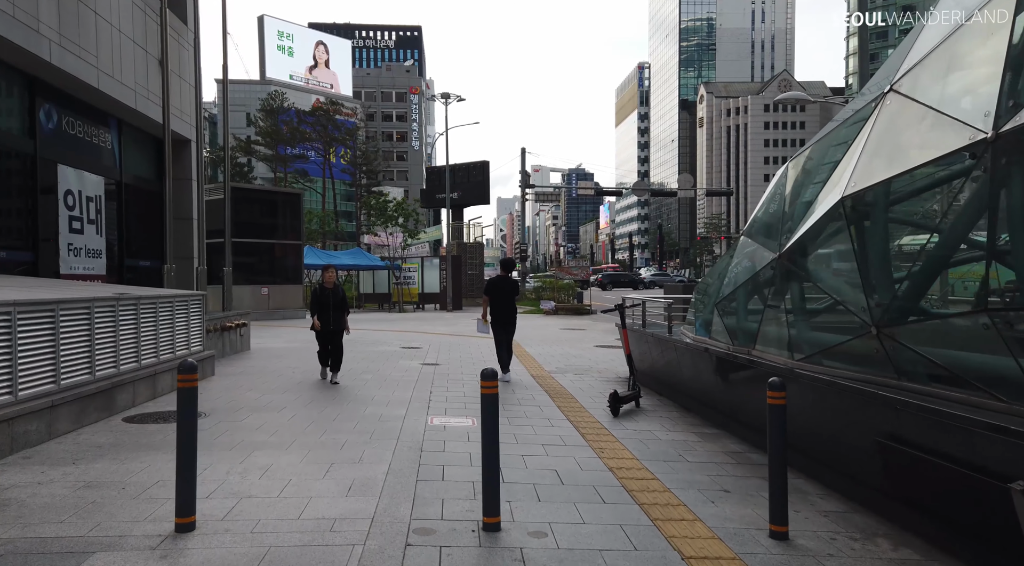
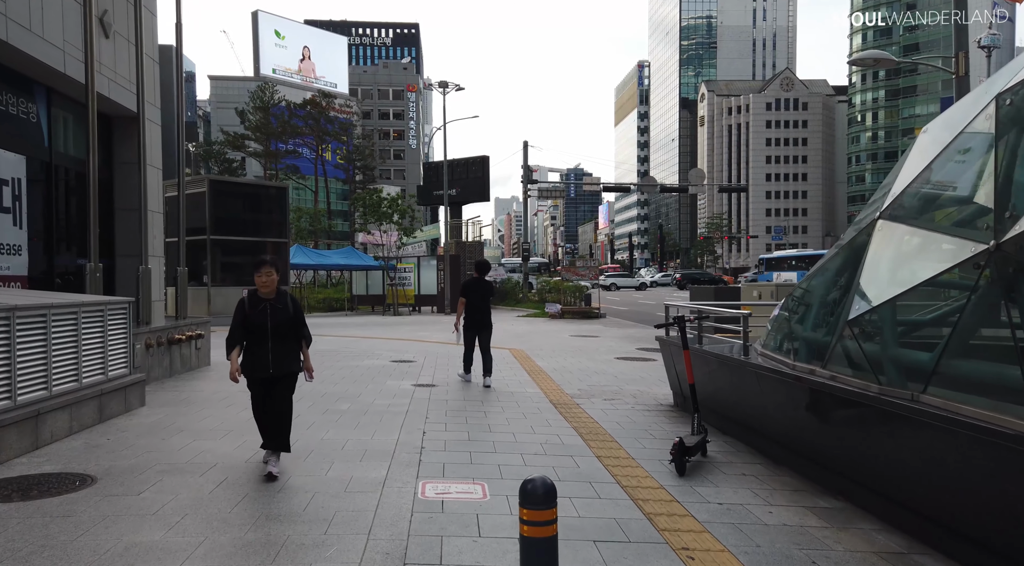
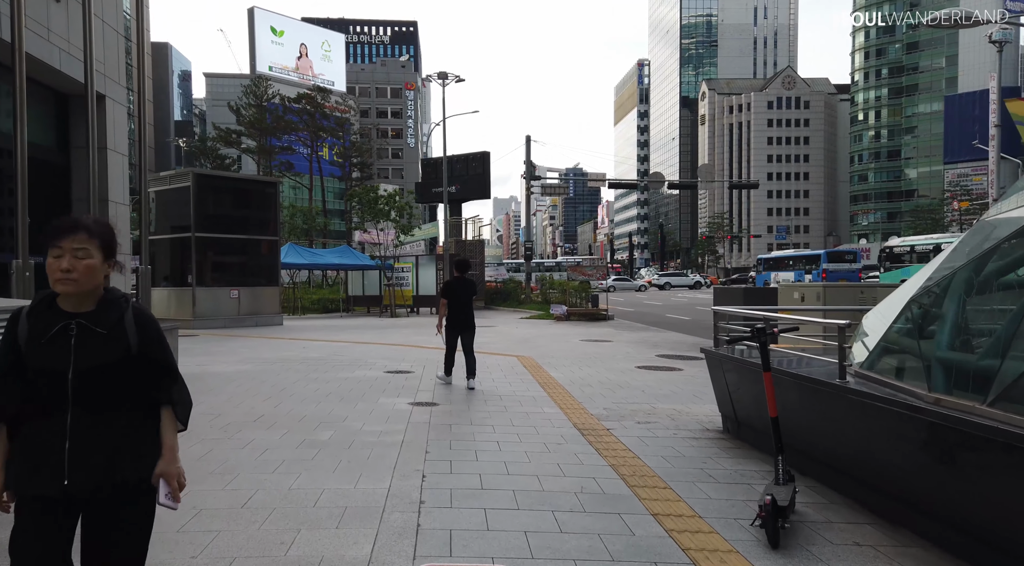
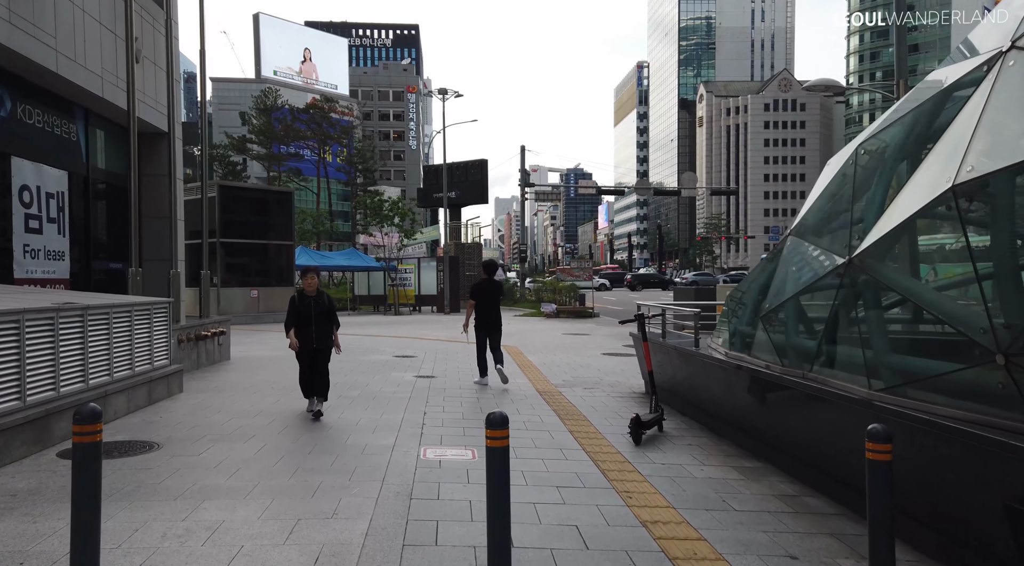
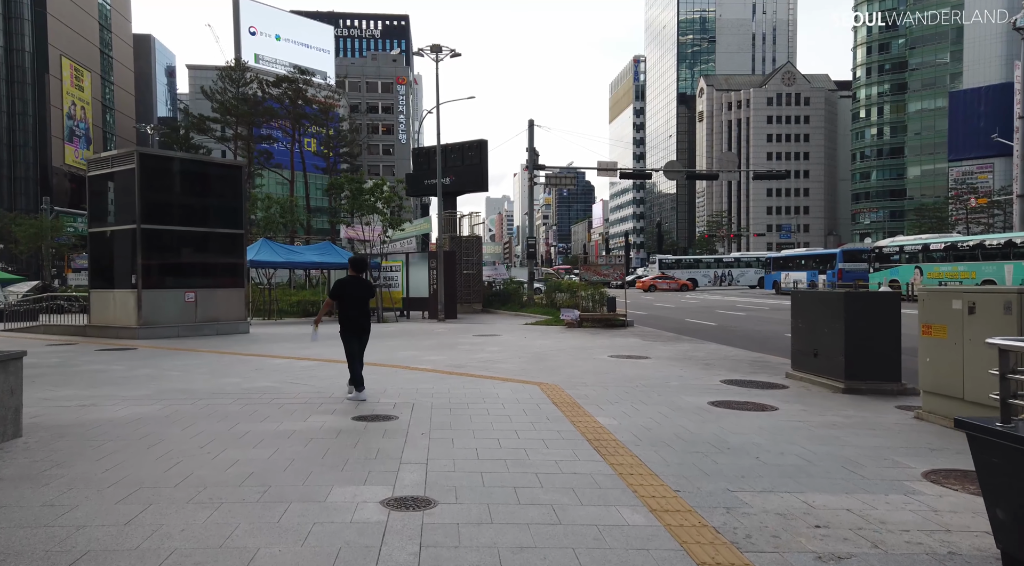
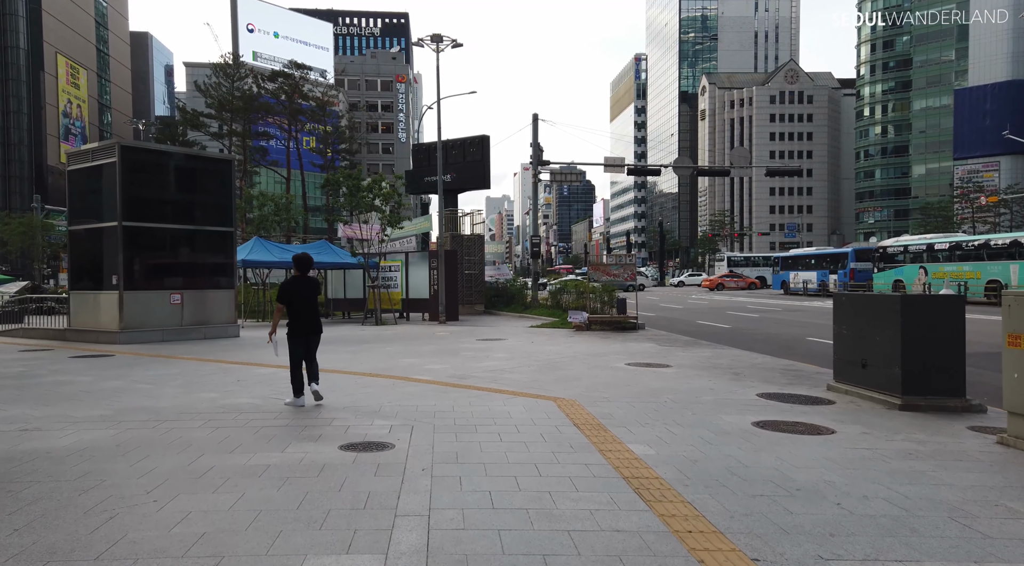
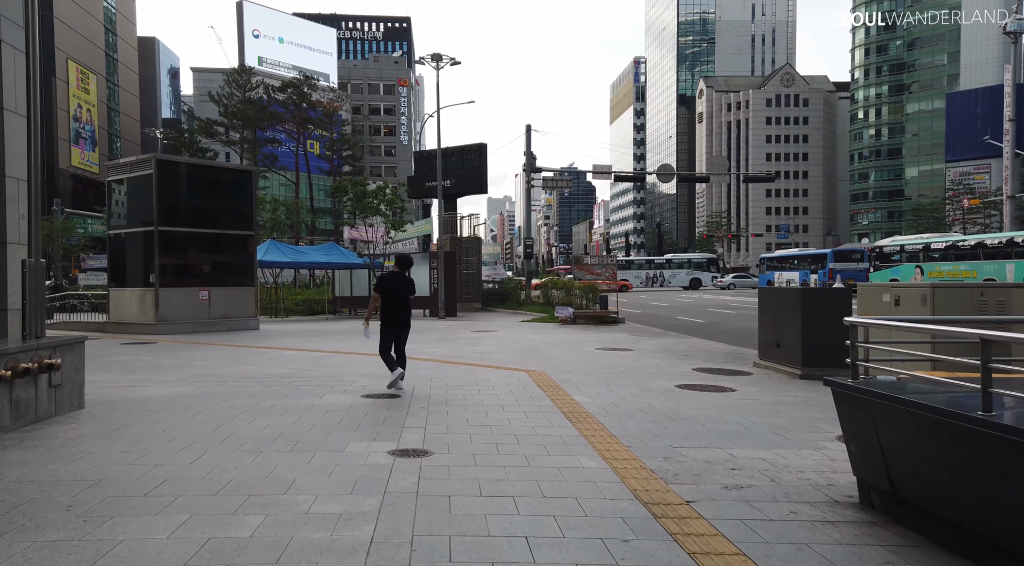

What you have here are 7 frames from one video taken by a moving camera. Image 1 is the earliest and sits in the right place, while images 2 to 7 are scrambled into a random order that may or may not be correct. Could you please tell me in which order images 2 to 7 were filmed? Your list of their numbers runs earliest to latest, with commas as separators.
4, 2, 3, 7, 5, 6
